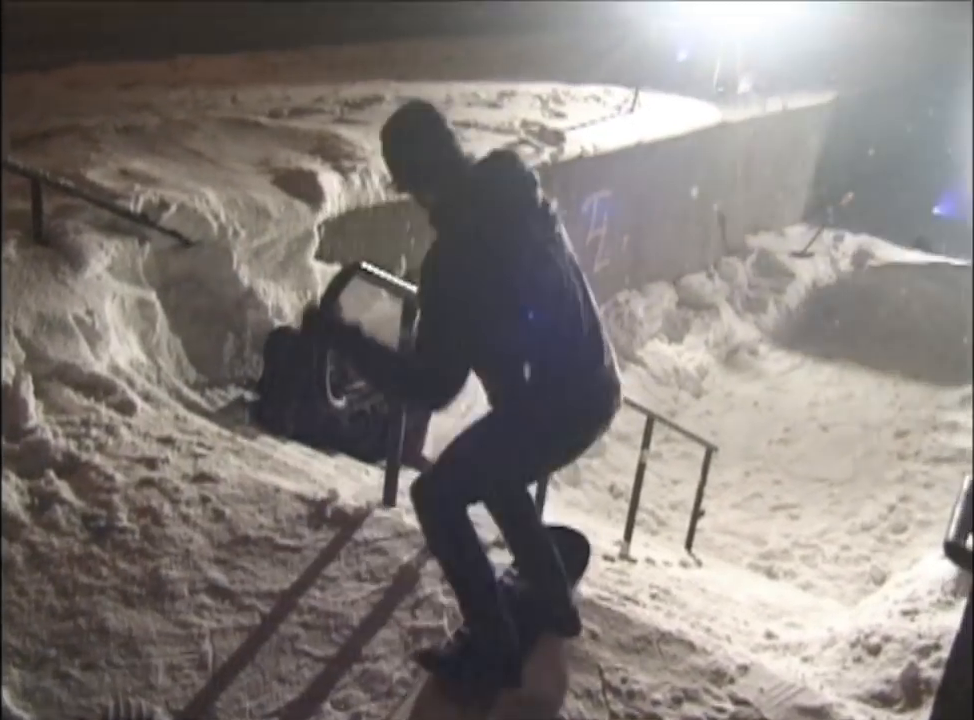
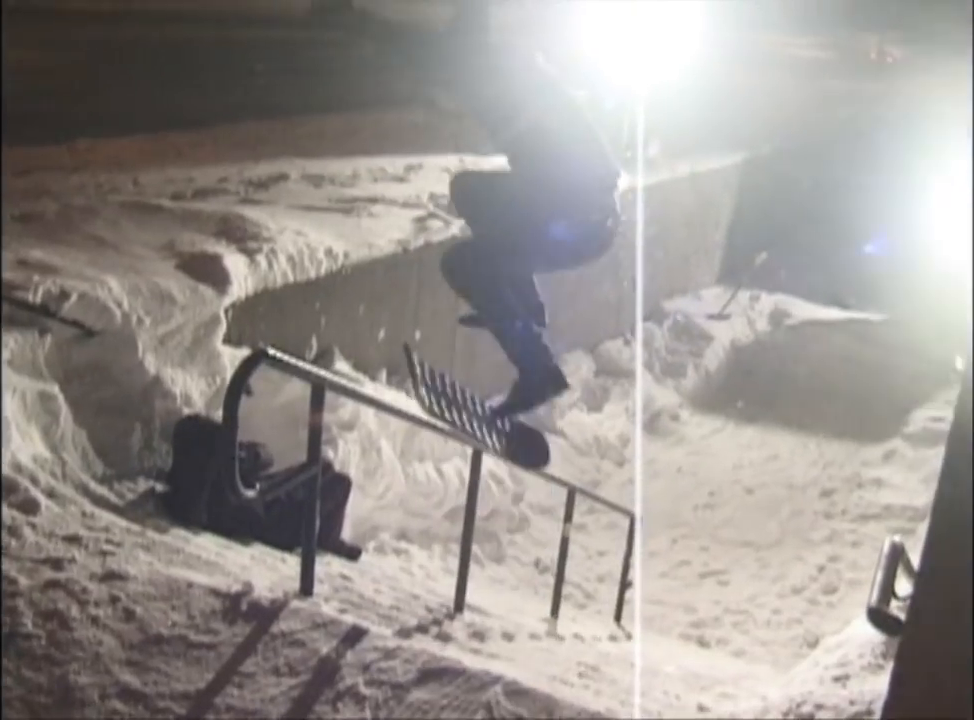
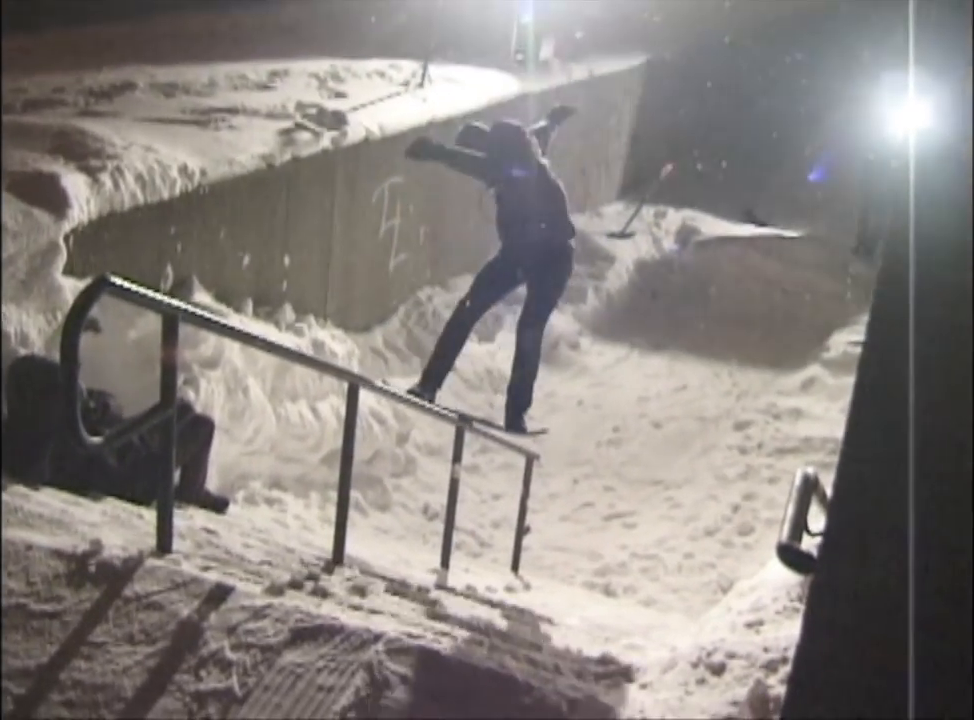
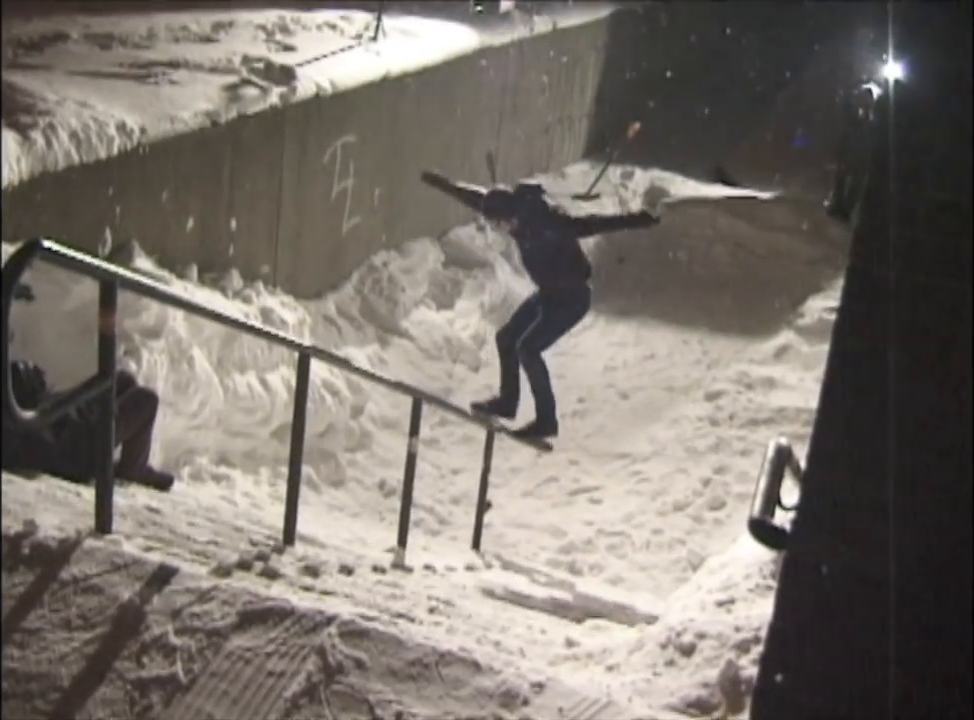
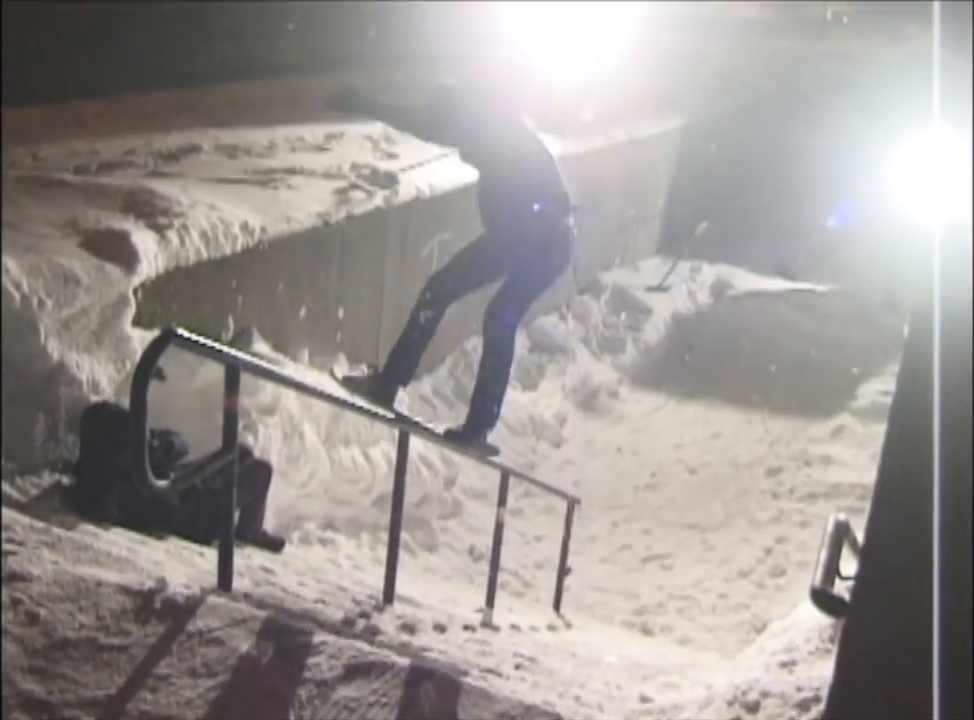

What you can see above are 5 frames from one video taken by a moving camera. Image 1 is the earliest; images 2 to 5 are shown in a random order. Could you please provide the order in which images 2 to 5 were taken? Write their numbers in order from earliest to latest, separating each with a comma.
2, 5, 3, 4
